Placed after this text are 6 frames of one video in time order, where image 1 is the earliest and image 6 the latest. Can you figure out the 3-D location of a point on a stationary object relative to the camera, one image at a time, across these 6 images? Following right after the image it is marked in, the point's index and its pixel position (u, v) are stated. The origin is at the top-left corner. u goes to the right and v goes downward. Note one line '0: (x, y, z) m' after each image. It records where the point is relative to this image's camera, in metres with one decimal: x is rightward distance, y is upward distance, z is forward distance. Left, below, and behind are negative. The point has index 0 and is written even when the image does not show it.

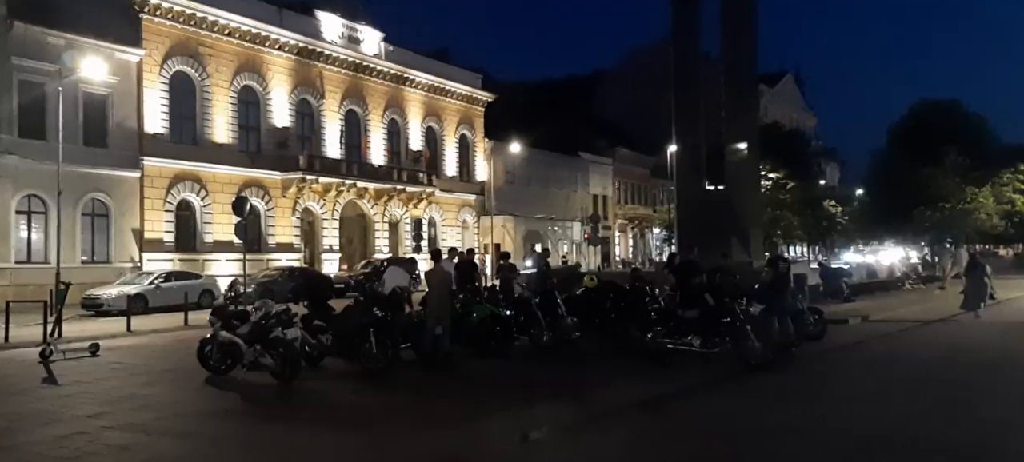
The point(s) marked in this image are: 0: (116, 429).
0: (-4.3, -2.1, +8.0) m
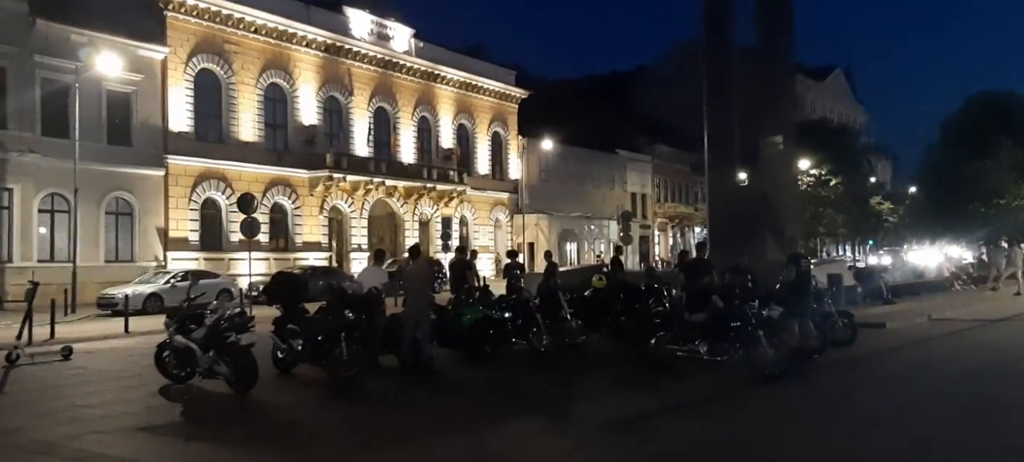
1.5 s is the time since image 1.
0: (-4.7, -2.1, +7.0) m
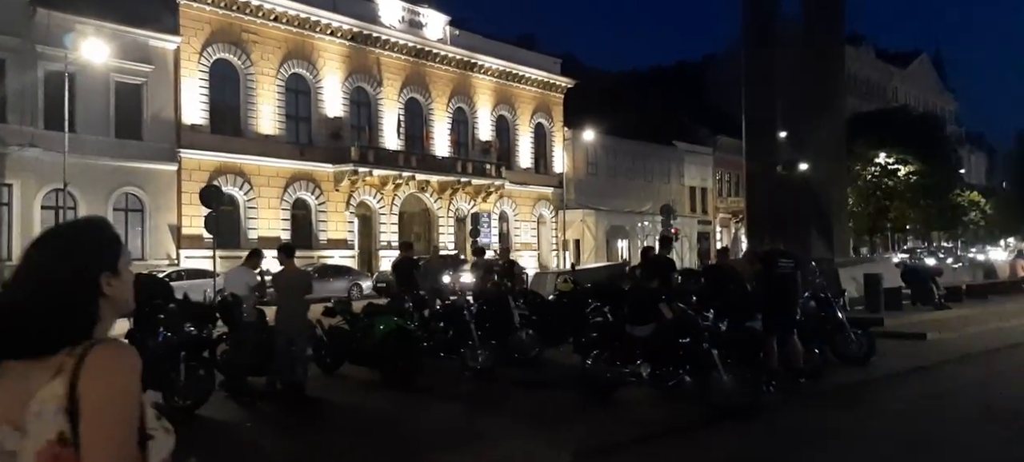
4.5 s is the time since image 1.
0: (-6.3, -2.0, +4.9) m
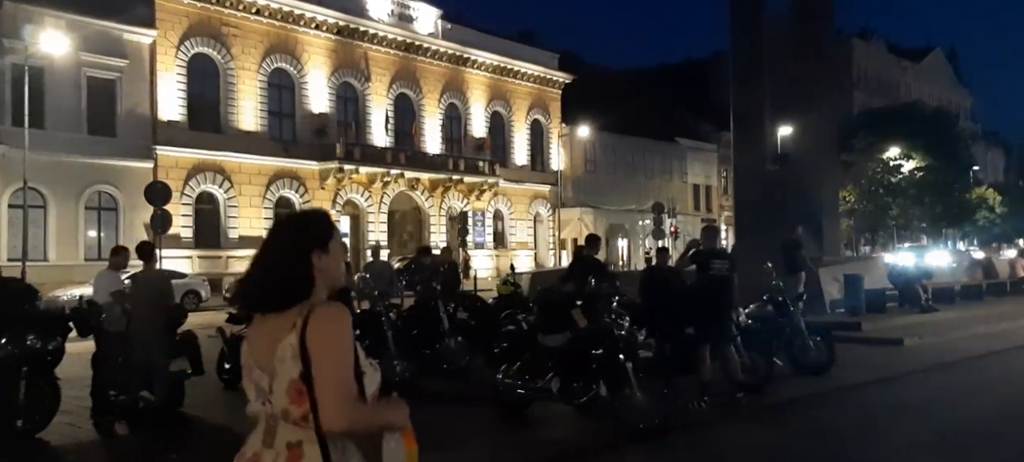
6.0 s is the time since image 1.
0: (-7.4, -1.9, +3.9) m
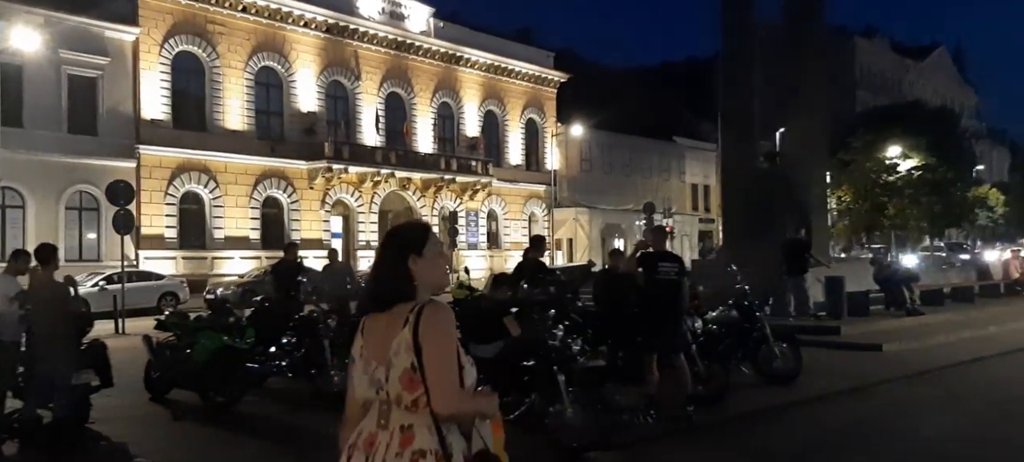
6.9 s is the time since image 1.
0: (-8.1, -1.9, +3.3) m
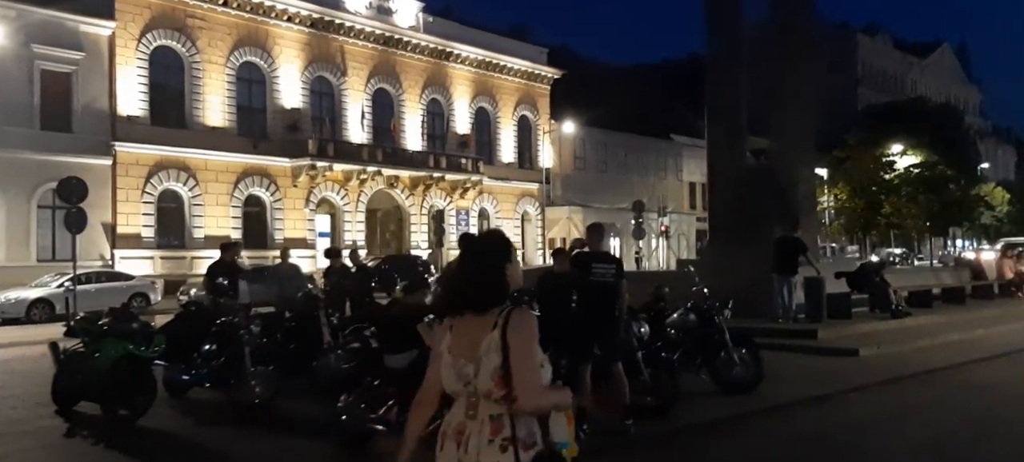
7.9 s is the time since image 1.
0: (-8.8, -1.9, +2.6) m
